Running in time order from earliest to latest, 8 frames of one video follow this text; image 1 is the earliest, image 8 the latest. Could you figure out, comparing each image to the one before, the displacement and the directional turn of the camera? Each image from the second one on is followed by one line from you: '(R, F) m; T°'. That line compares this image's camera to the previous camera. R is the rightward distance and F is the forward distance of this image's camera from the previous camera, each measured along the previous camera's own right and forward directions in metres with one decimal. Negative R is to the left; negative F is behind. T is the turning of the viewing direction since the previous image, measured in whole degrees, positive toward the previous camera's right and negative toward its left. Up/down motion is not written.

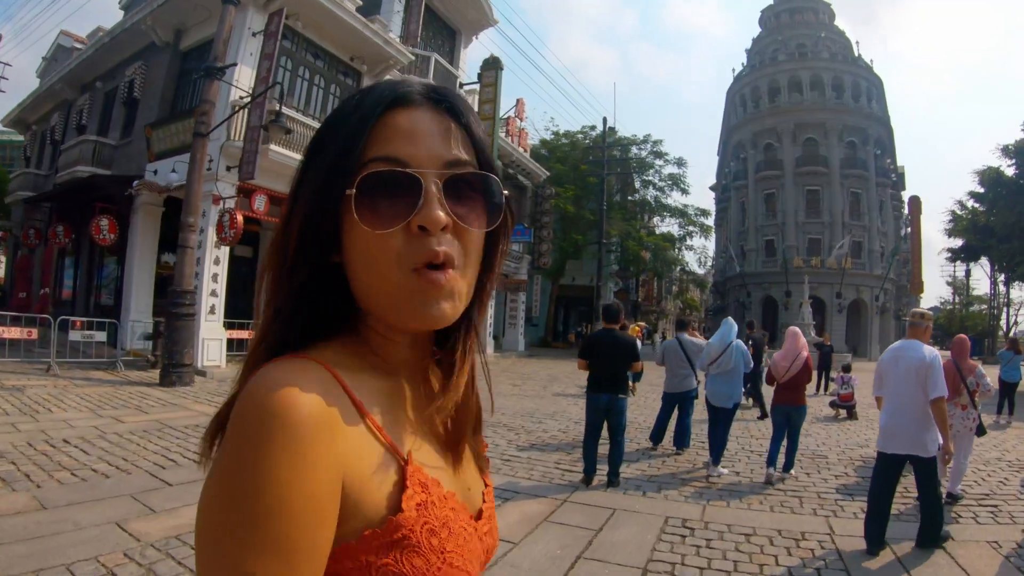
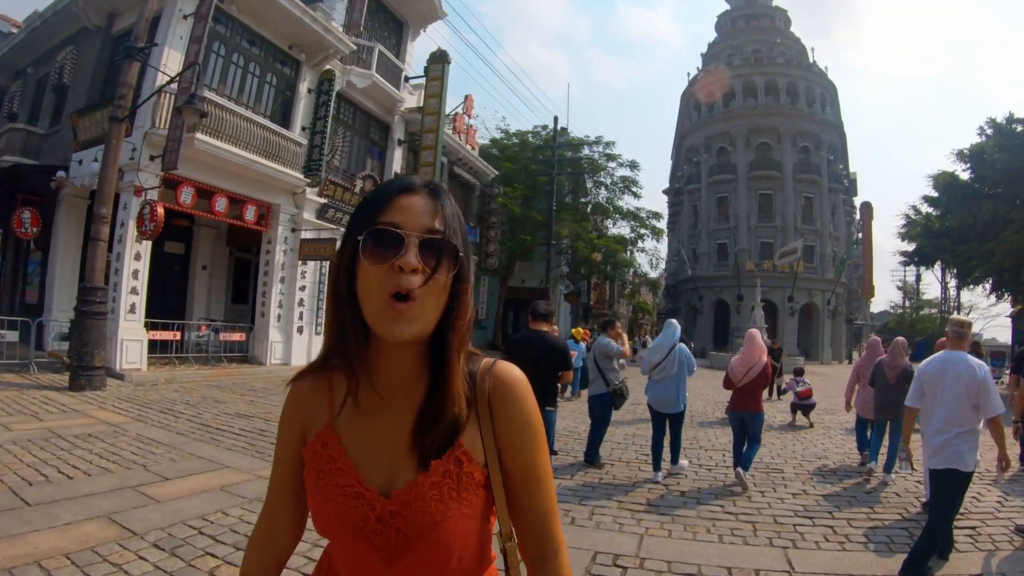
(+0.4, +0.9) m; +4°
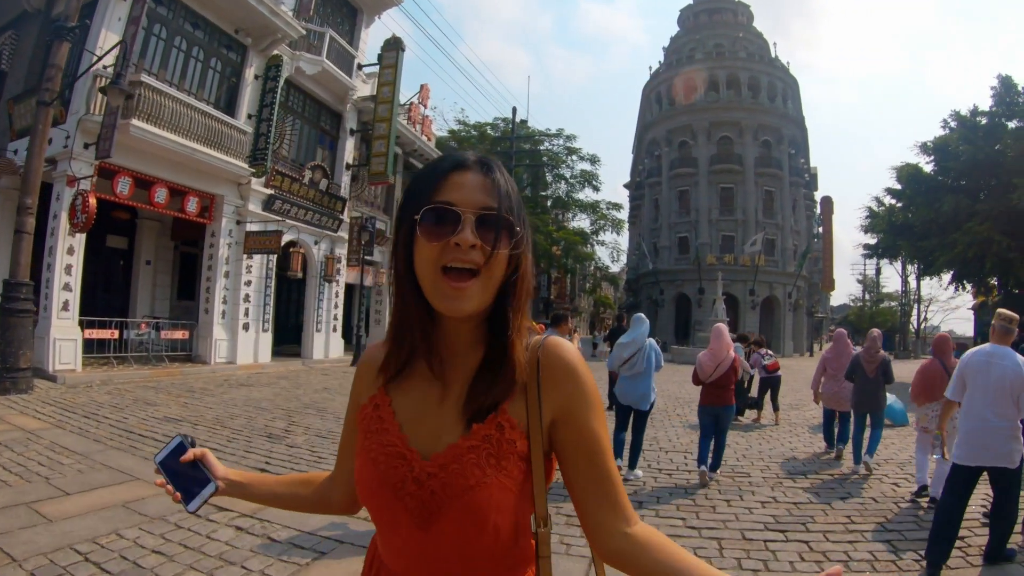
(+0.2, +0.6) m; +4°
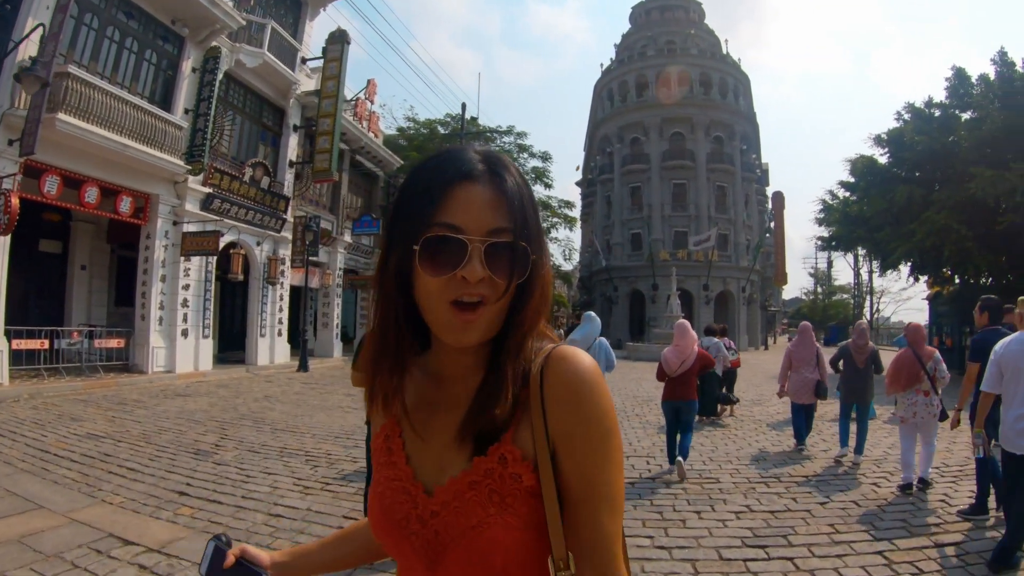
(+0.1, +0.3) m; +4°
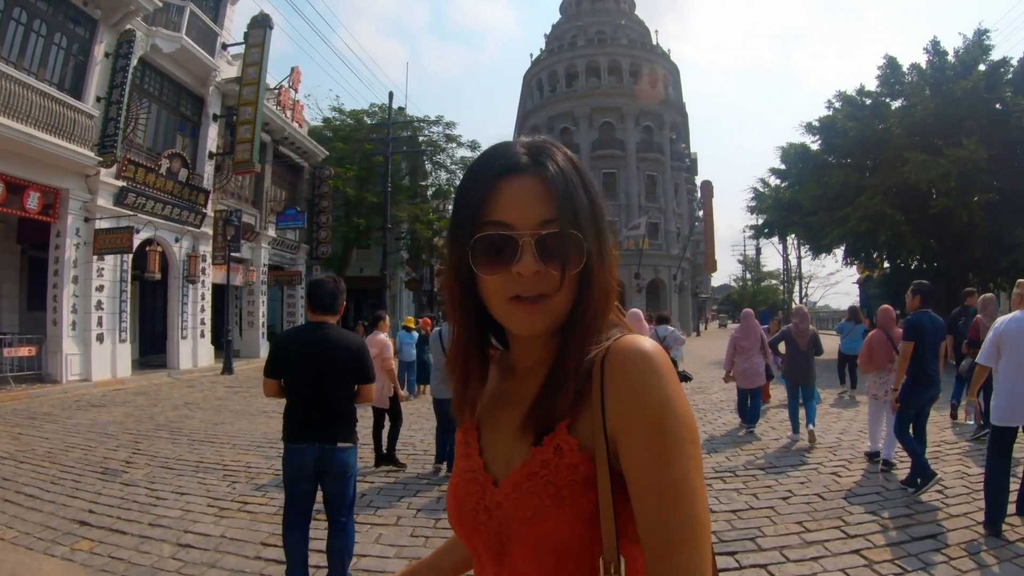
(+0.1, +0.1) m; +6°
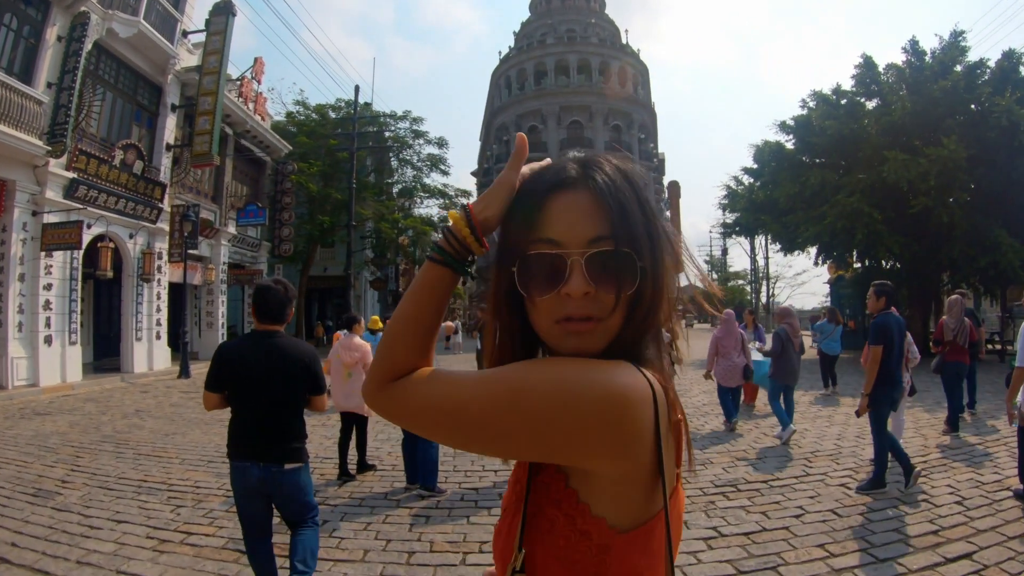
(0.0, +0.3) m; +3°
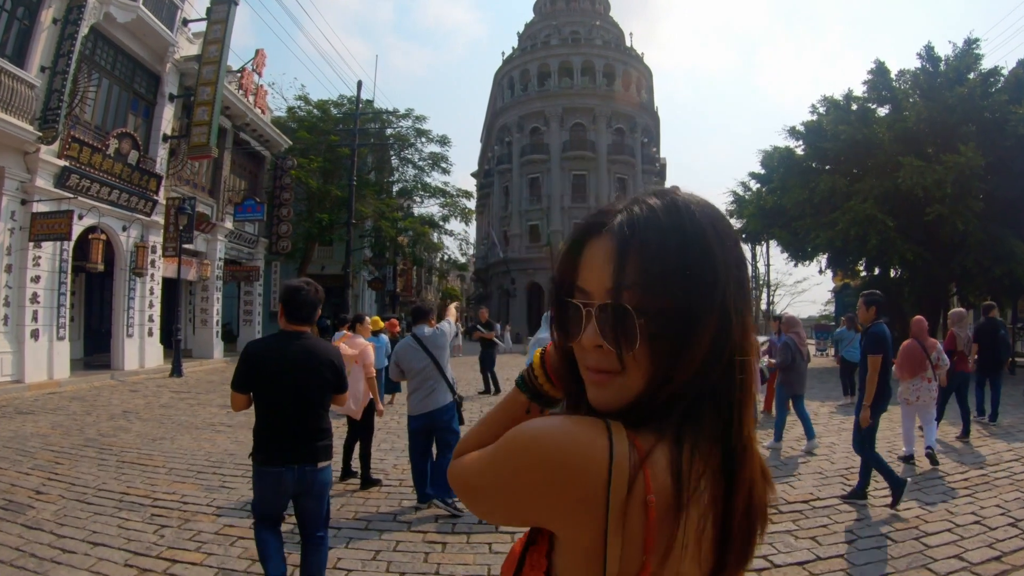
(-0.2, +0.4) m; 0°
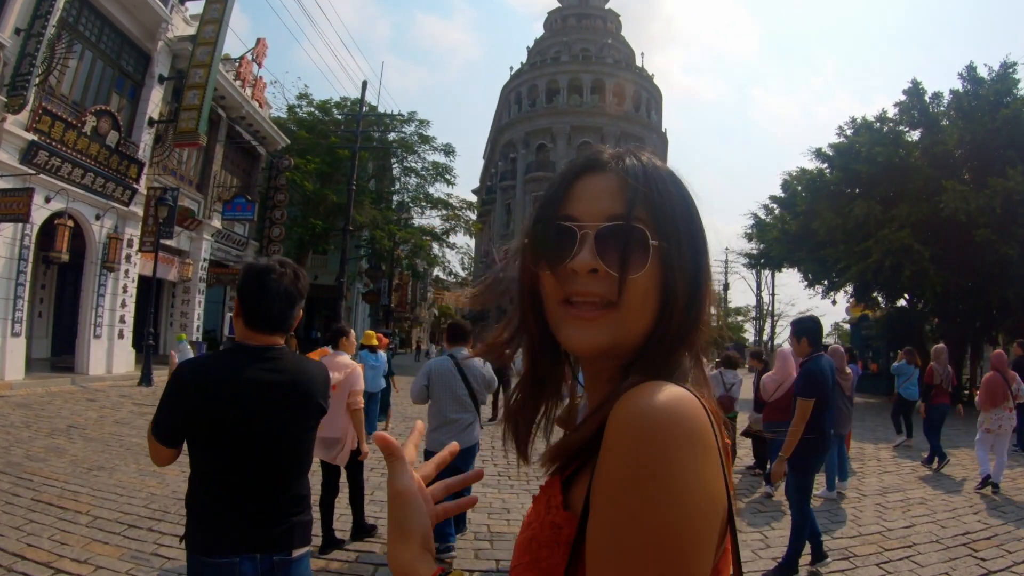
(-0.4, +1.1) m; +1°
